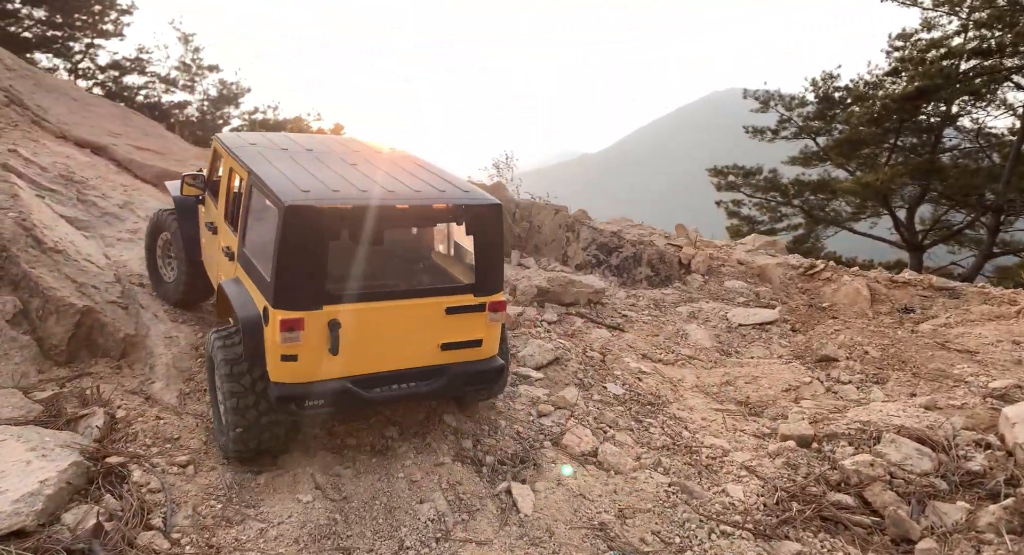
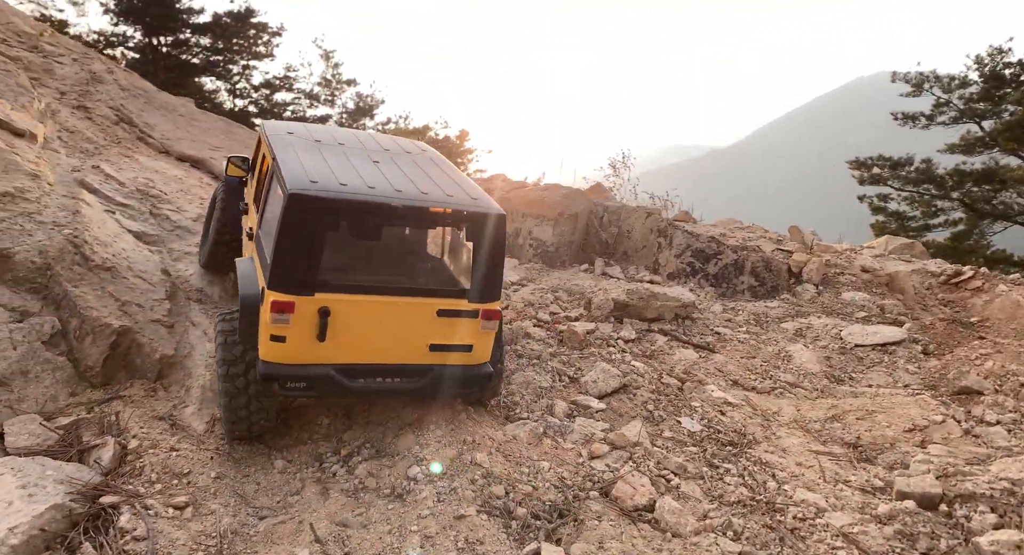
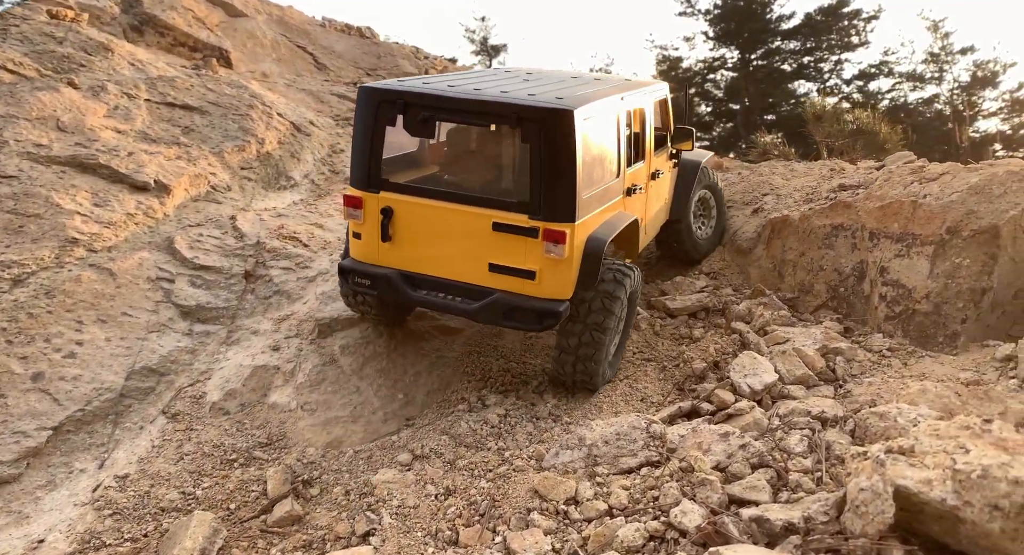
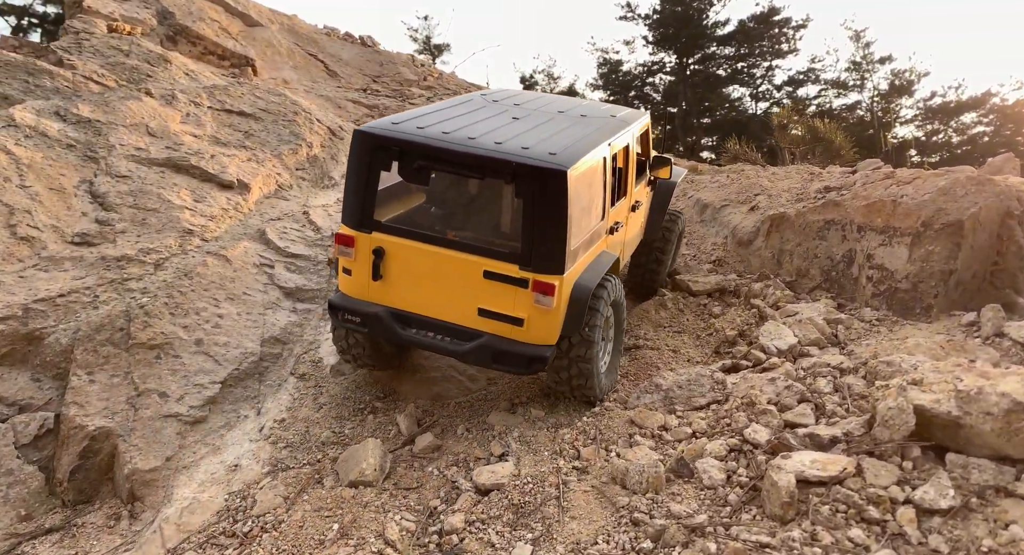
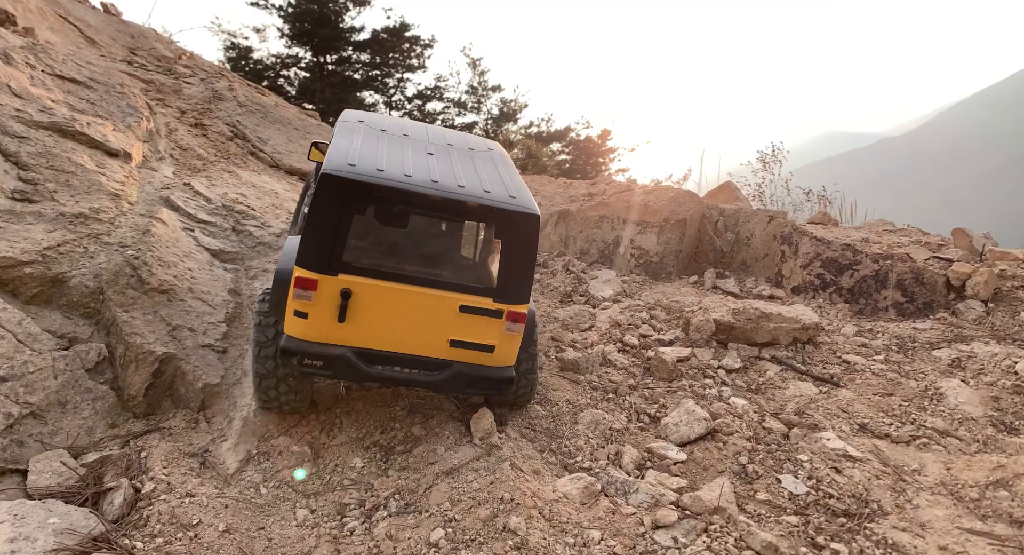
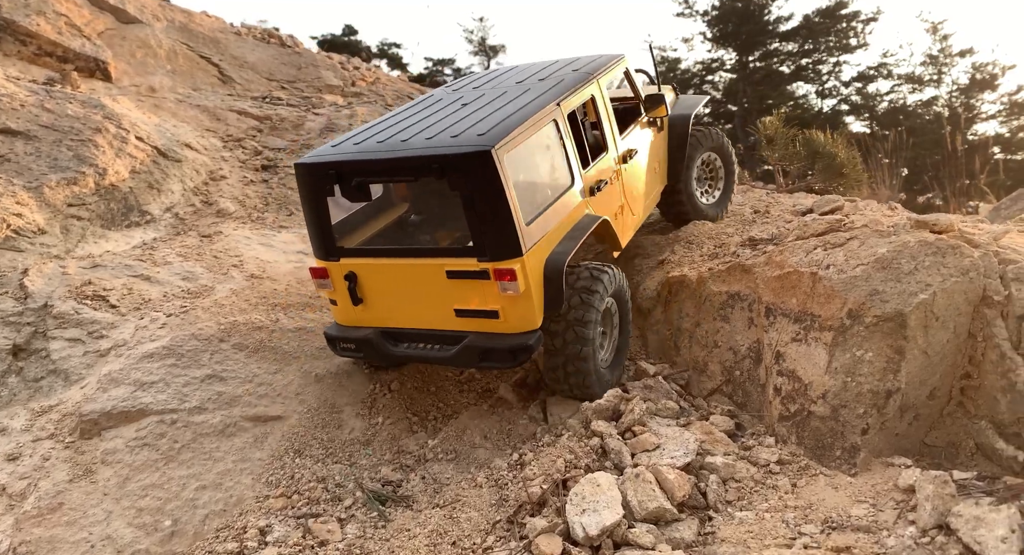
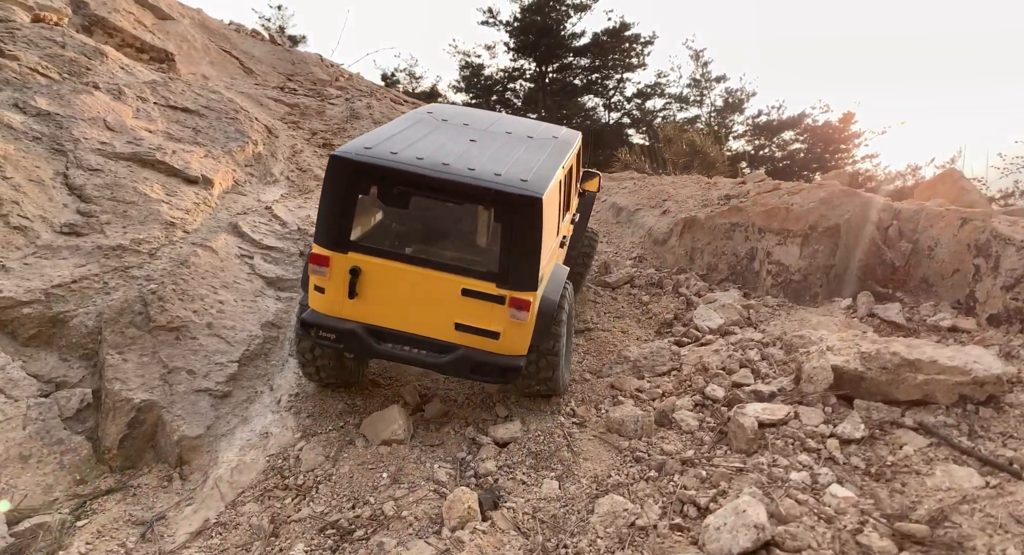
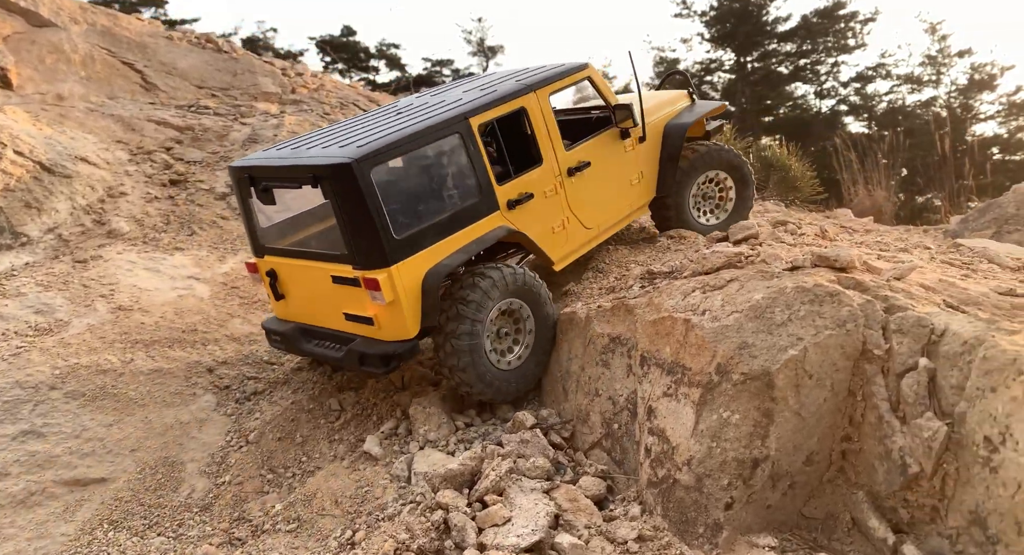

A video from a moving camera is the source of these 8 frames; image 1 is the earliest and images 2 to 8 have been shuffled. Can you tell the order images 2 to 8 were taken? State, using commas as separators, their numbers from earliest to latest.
2, 5, 7, 4, 3, 6, 8
